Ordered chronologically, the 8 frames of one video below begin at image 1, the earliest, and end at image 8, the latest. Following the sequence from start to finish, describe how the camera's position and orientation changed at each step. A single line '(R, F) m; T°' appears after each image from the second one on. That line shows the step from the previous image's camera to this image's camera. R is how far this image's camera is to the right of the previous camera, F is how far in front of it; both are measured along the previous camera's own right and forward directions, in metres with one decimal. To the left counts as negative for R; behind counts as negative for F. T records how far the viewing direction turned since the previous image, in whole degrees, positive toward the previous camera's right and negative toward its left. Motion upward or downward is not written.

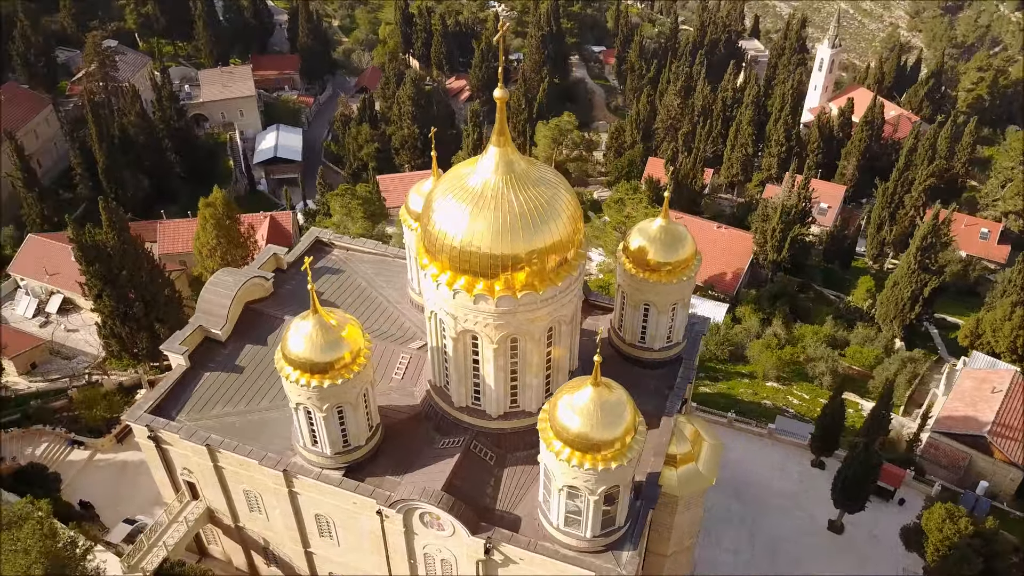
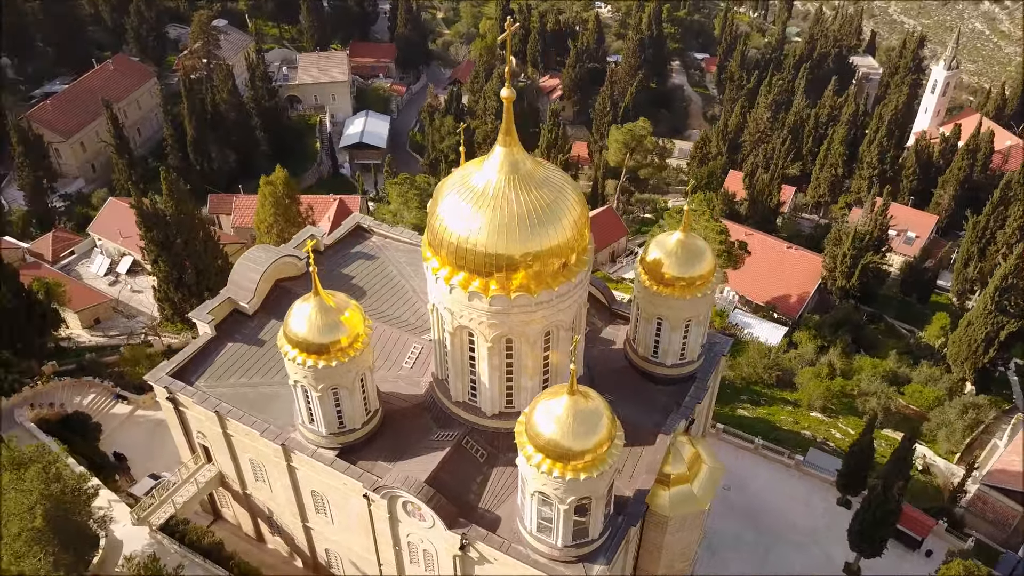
(+1.9, +0.1) m; -7°
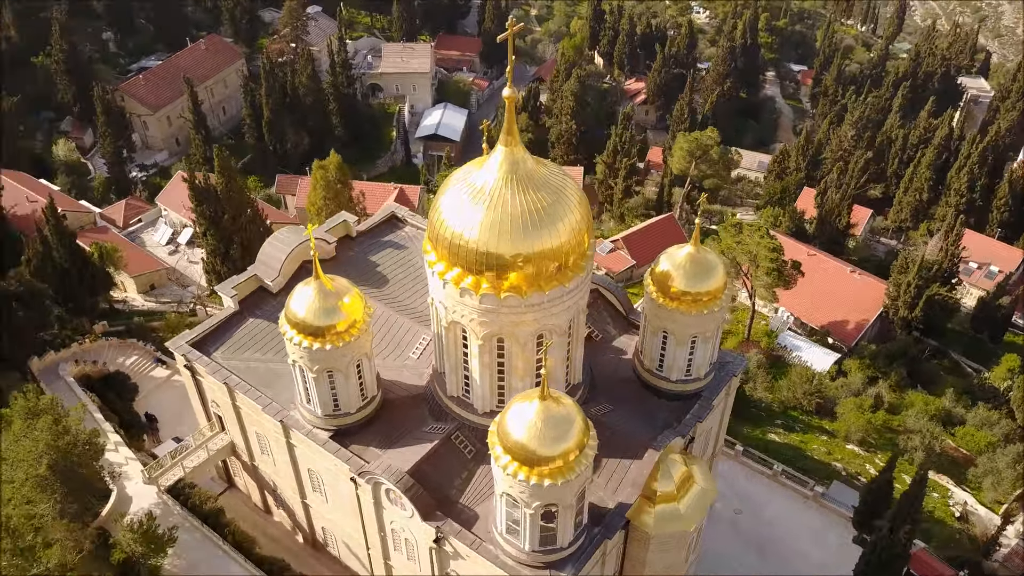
(+1.8, +0.1) m; -6°
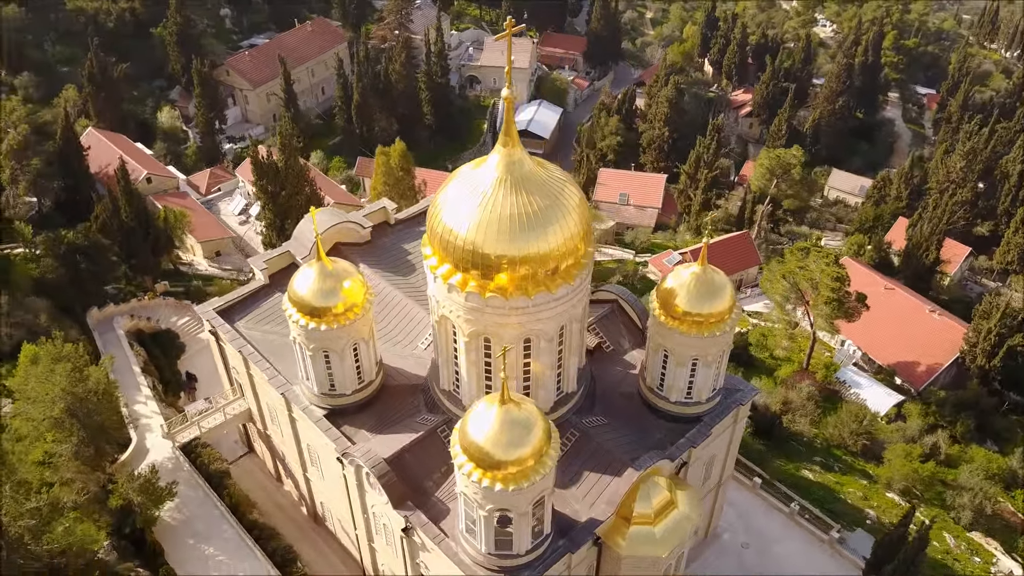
(+2.3, +0.2) m; -7°
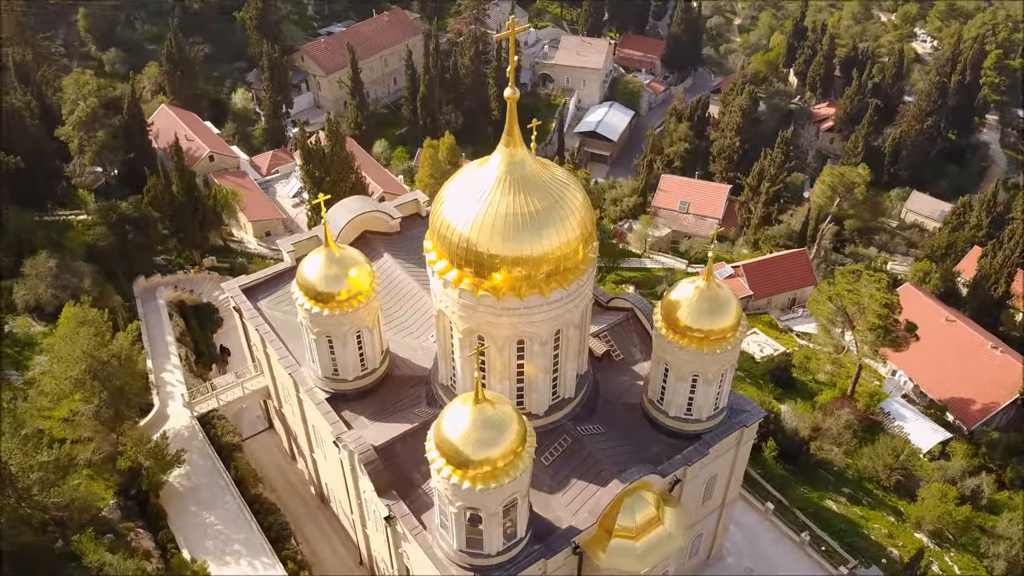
(+1.6, +0.1) m; -5°
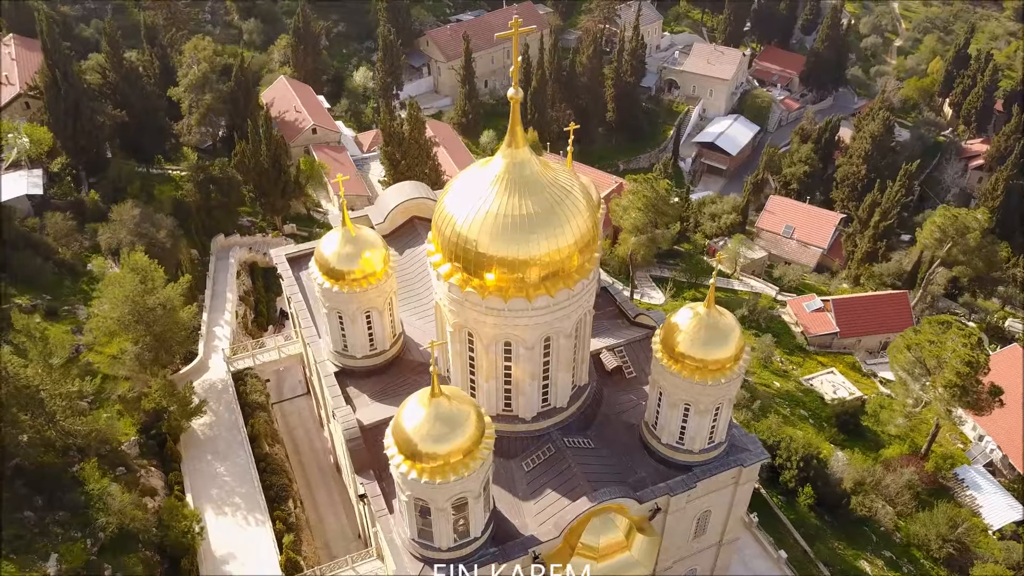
(+2.8, +0.3) m; -9°
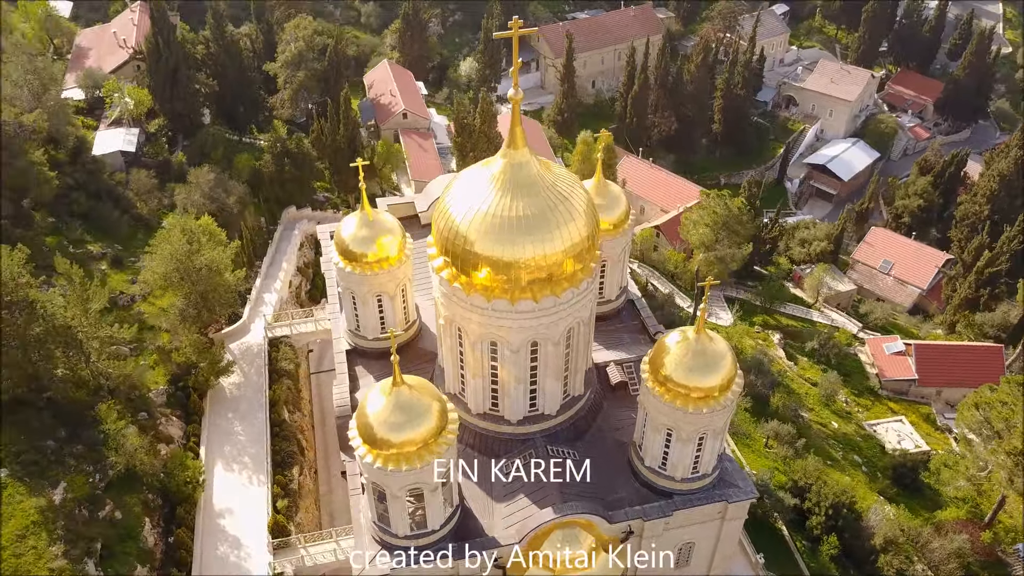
(+2.6, +0.3) m; -8°
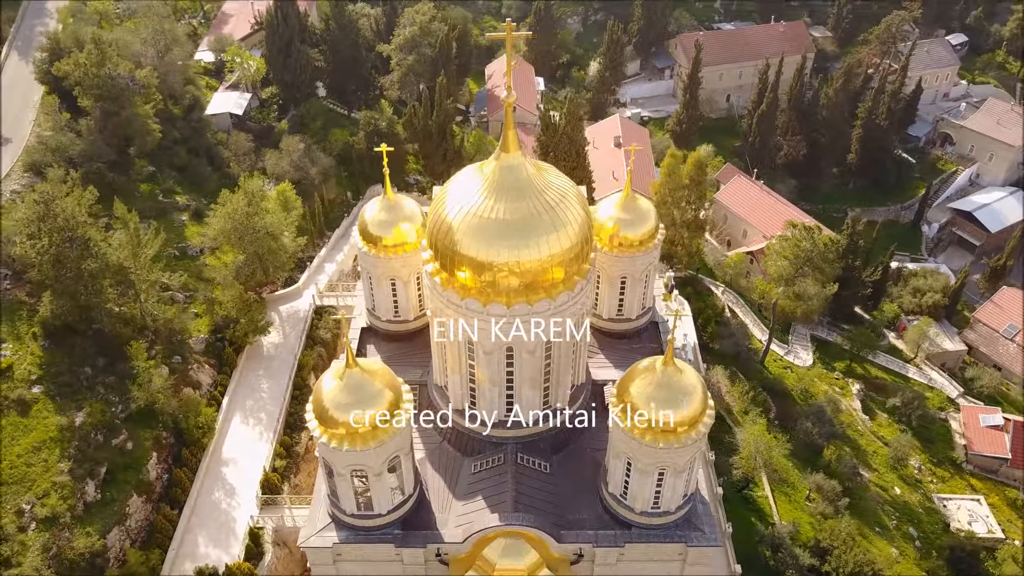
(+3.3, +0.4) m; -10°
